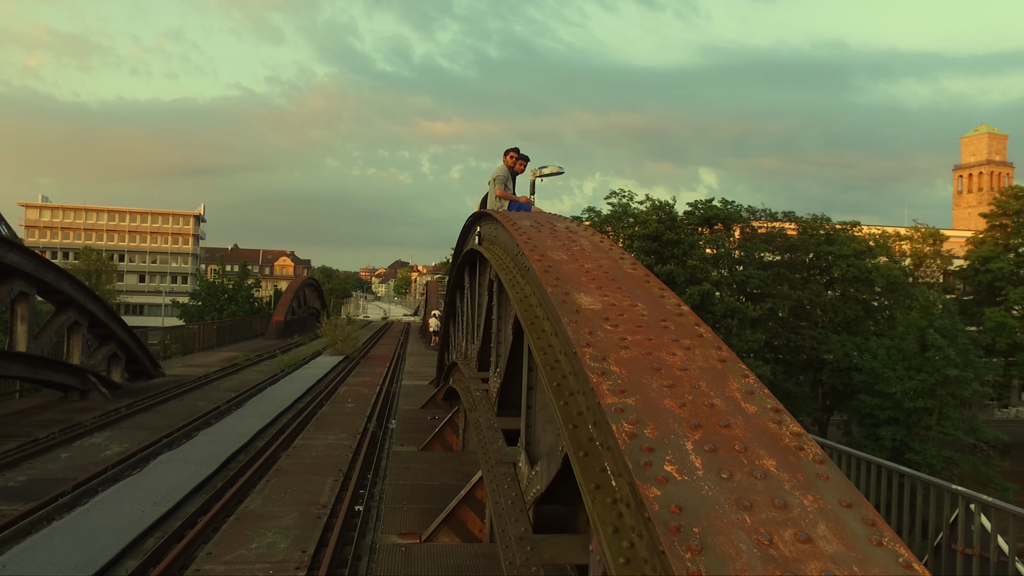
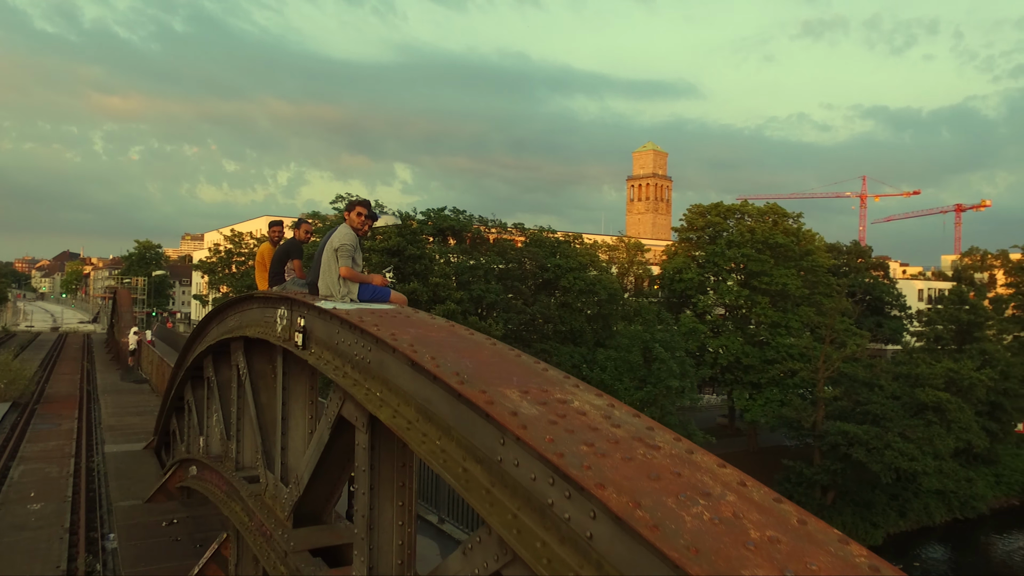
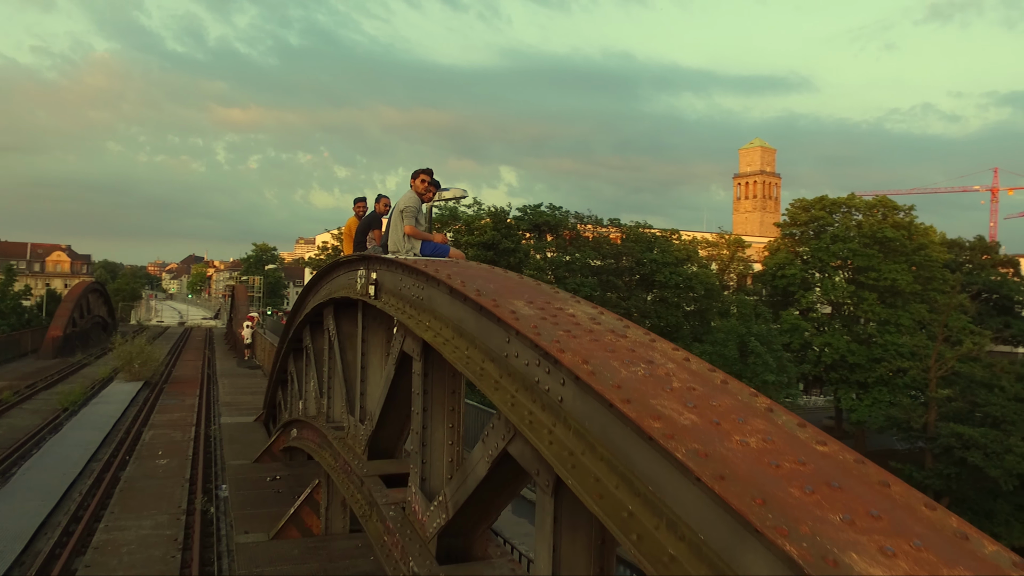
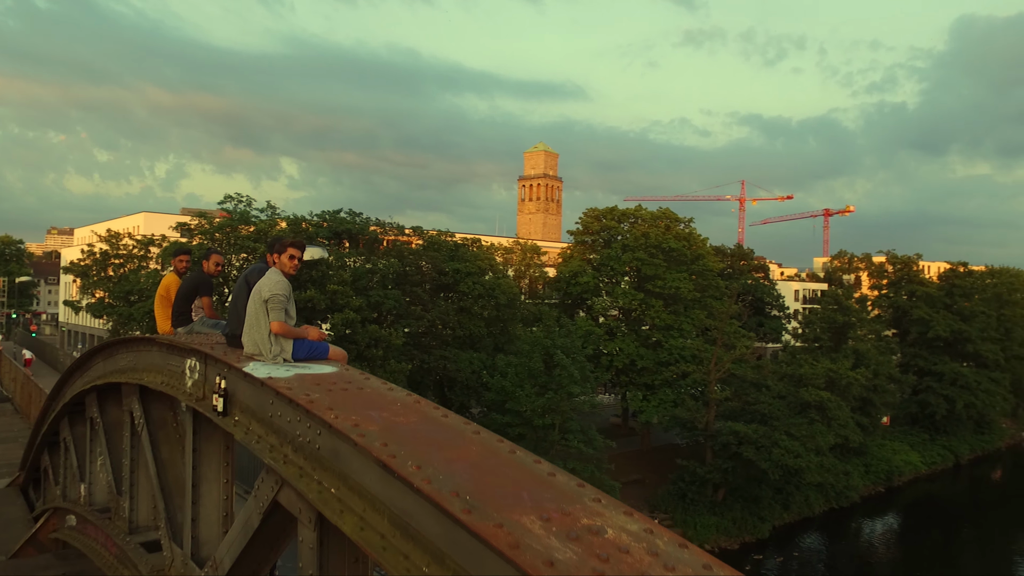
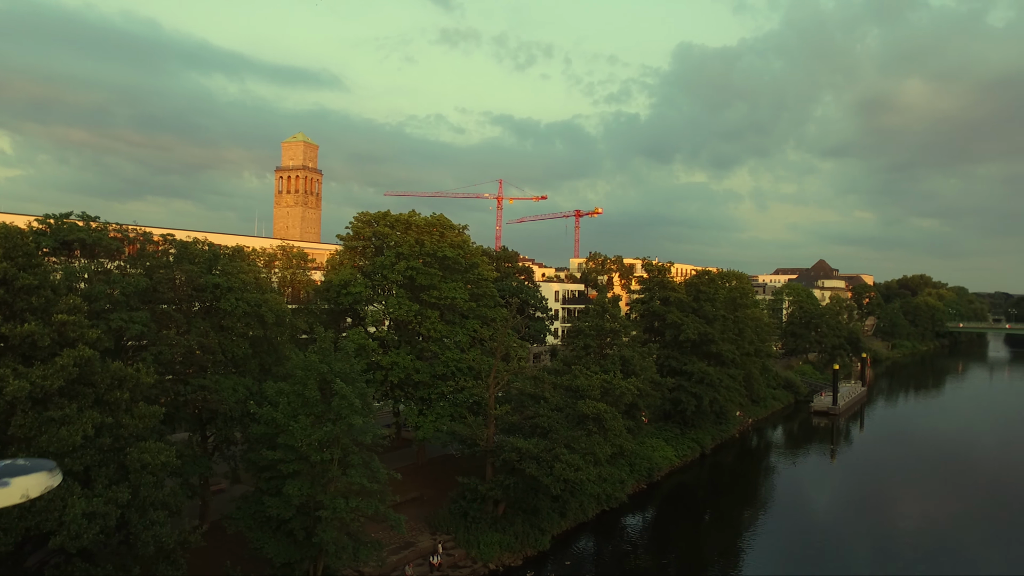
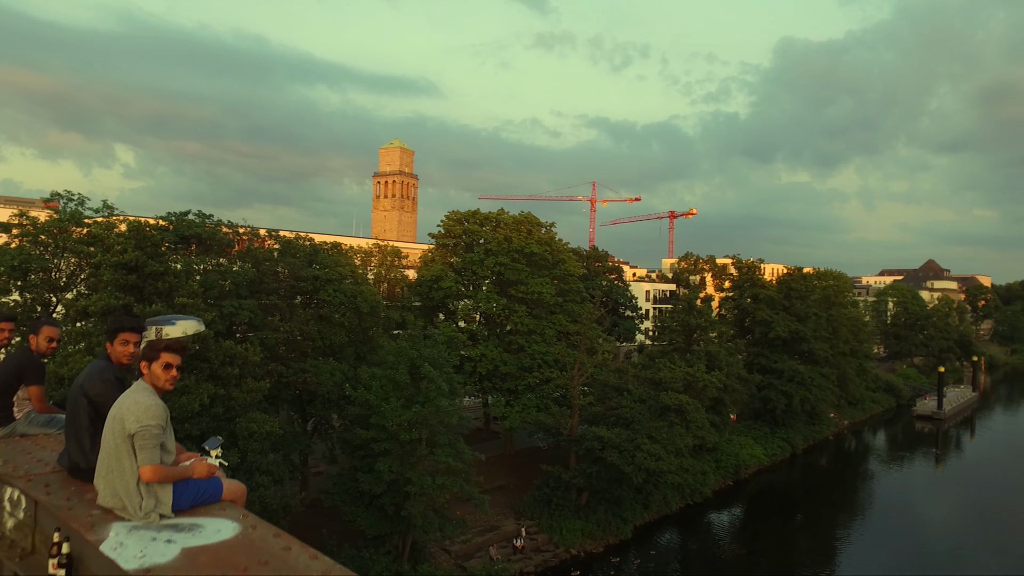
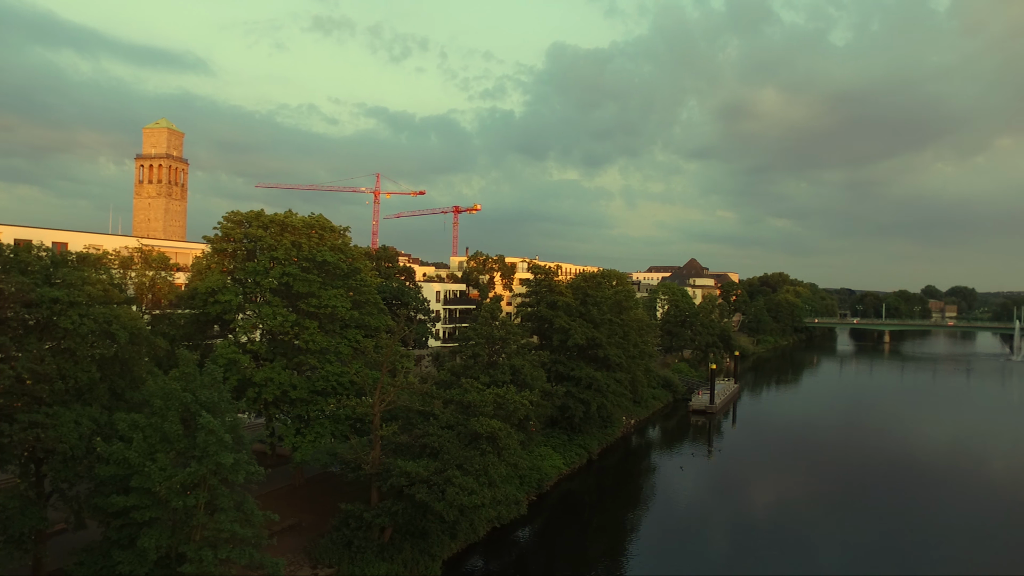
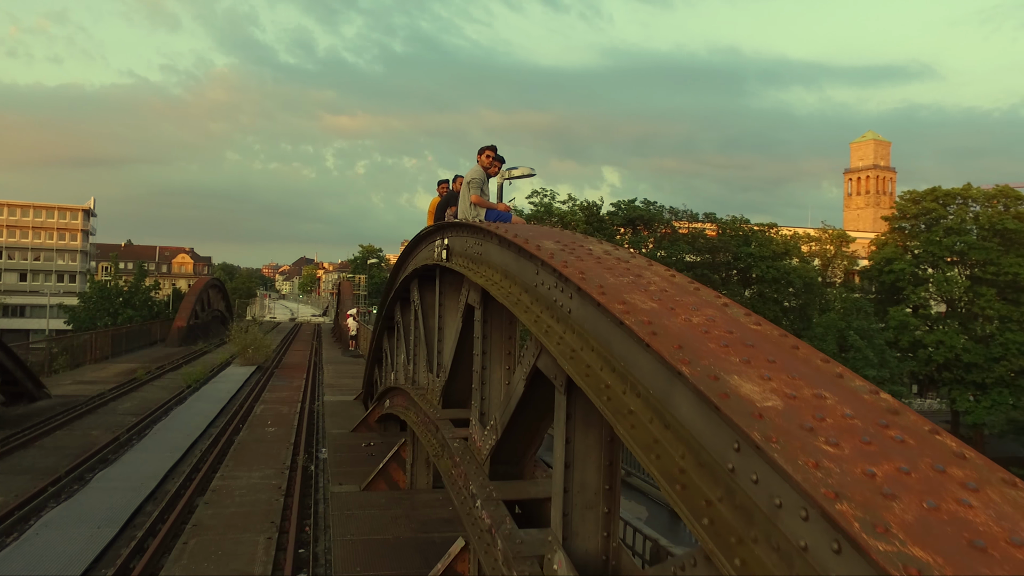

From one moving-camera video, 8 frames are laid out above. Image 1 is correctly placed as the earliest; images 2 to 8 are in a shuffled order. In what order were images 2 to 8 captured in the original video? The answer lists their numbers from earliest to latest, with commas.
8, 3, 2, 4, 6, 5, 7
